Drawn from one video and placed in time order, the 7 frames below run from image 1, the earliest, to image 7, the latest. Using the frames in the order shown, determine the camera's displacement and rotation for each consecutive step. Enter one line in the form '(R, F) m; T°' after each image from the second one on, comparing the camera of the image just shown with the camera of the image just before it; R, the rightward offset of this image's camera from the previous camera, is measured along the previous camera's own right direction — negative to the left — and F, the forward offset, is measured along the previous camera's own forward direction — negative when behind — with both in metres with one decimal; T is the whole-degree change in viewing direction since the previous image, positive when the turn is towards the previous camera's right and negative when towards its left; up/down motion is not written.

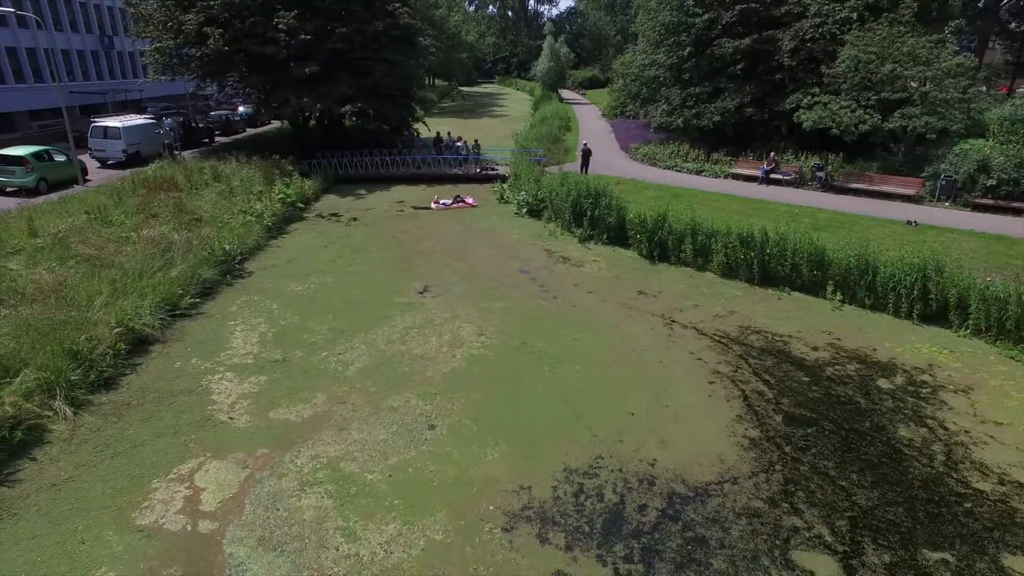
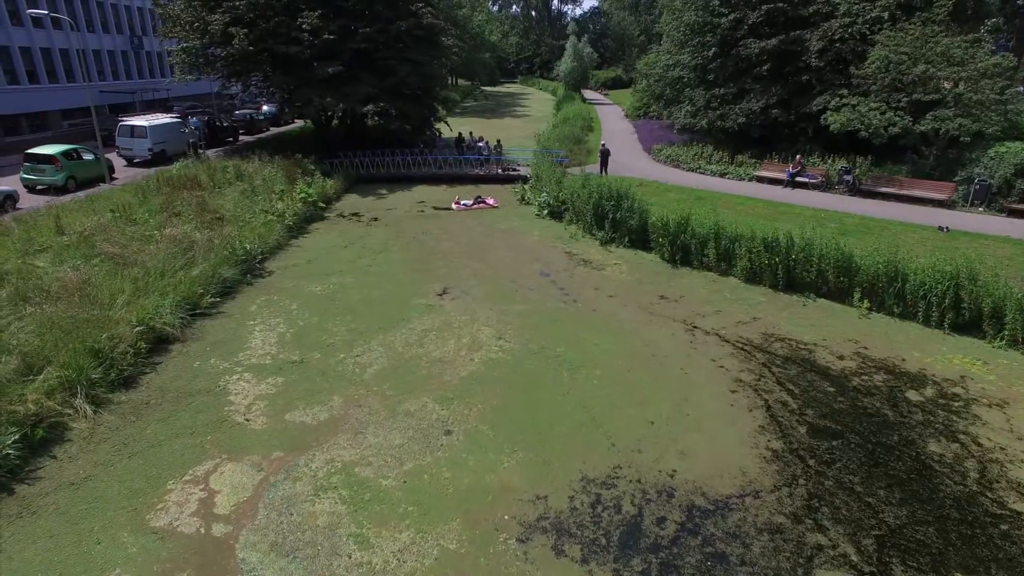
(0.0, +0.1) m; -2°
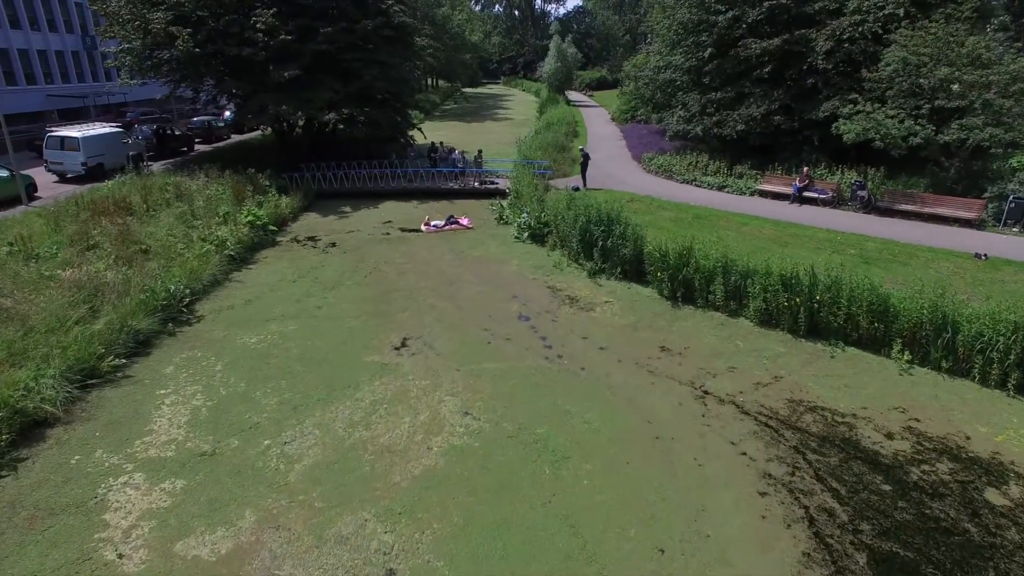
(+0.2, +2.1) m; +1°
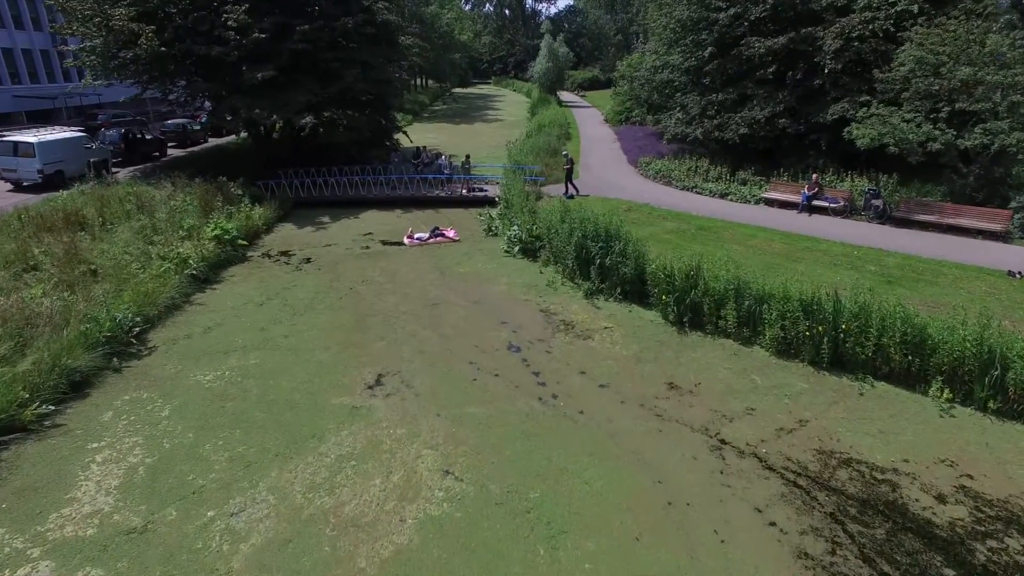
(+0.1, +1.2) m; +1°
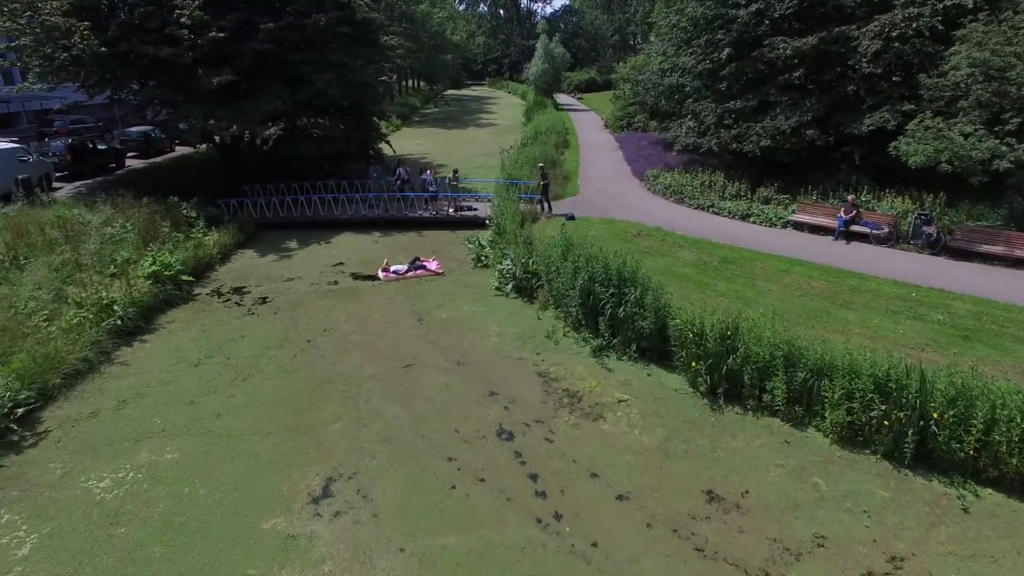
(+0.1, +2.3) m; 0°
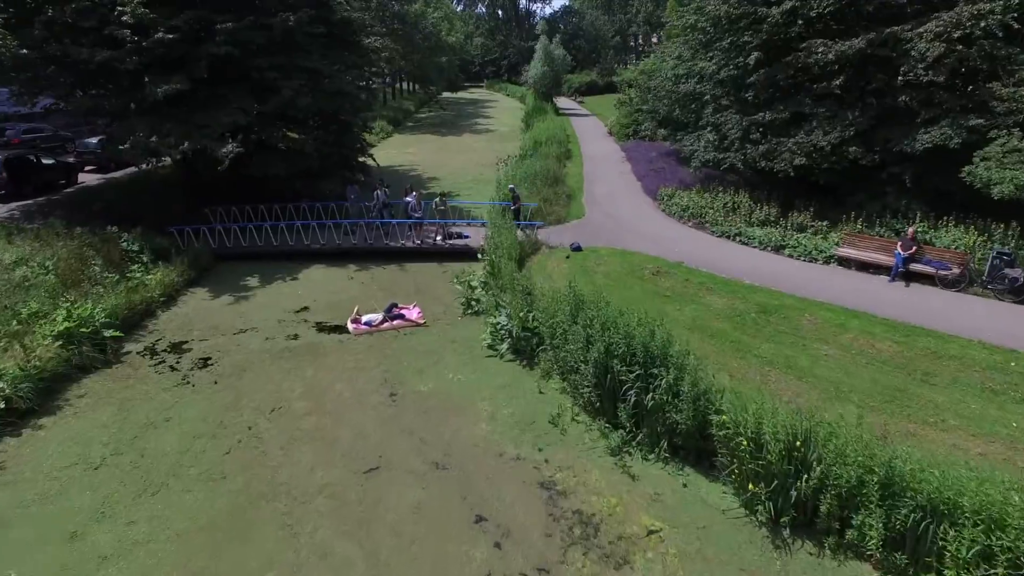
(+0.1, +2.3) m; 0°
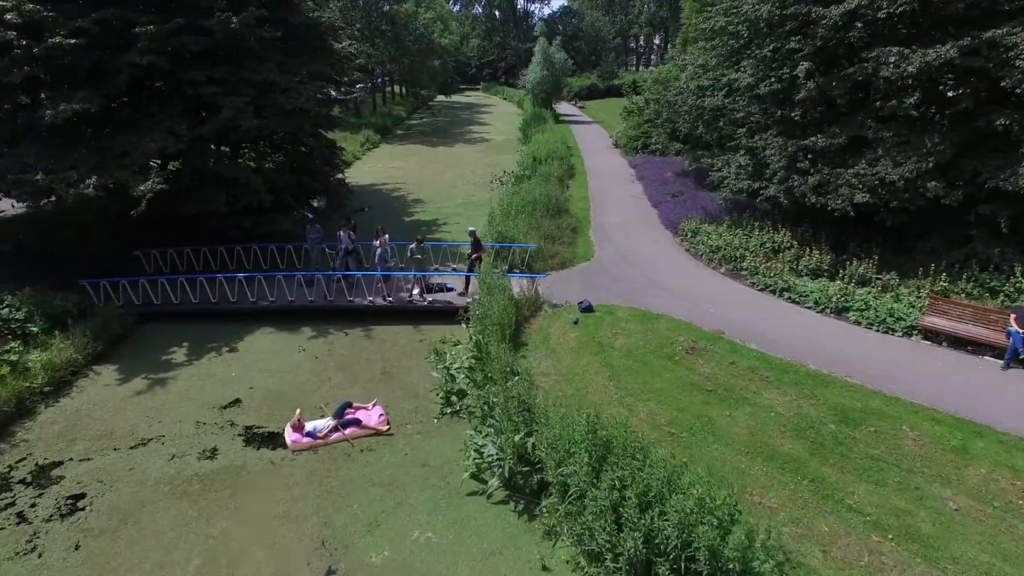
(+0.1, +3.0) m; 0°
